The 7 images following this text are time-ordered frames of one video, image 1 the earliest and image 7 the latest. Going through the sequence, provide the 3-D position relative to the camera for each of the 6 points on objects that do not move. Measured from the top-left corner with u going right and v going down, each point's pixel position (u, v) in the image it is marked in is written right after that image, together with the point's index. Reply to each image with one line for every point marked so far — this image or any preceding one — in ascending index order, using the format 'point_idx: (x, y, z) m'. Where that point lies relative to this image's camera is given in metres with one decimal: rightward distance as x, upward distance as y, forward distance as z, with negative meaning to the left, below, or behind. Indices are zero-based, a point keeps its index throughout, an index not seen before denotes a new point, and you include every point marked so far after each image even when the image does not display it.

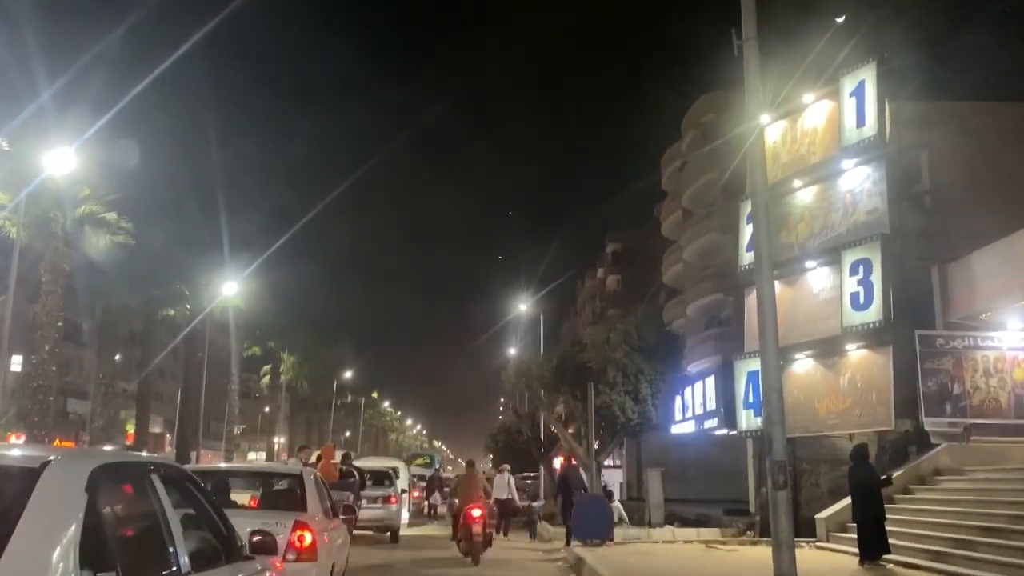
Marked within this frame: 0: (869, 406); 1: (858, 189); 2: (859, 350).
0: (+7.0, -2.3, +18.0) m
1: (+7.1, +2.0, +19.0) m
2: (+7.0, -1.2, +18.5) m
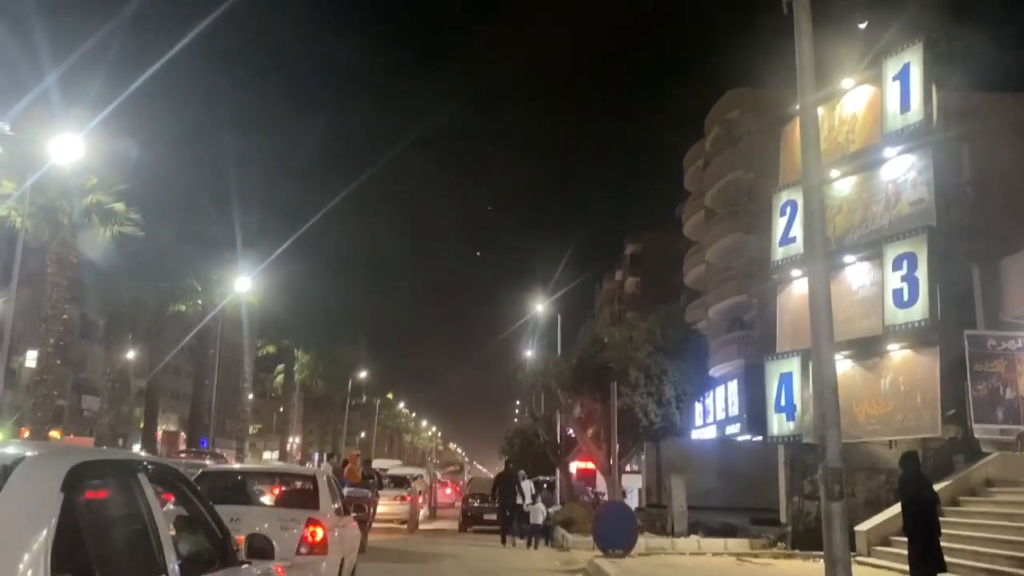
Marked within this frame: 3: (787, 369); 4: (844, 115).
0: (+7.3, -2.2, +16.8) m
1: (+7.5, +2.1, +17.8) m
2: (+7.3, -1.2, +17.3) m
3: (+5.9, -1.7, +19.8) m
4: (+6.9, +3.6, +19.3) m
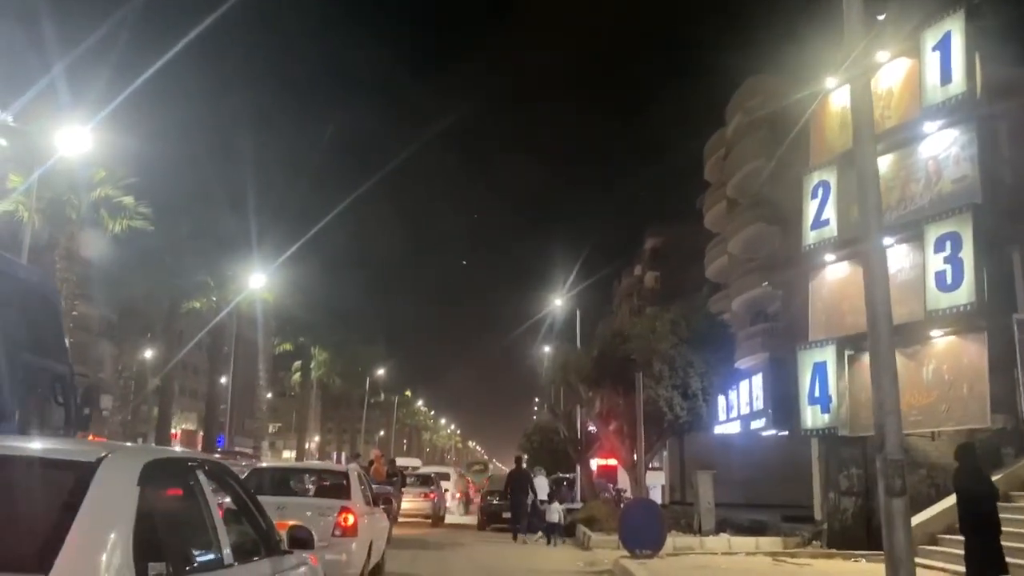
0: (+7.6, -1.9, +15.7) m
1: (+7.8, +2.4, +16.7) m
2: (+7.6, -0.9, +16.3) m
3: (+6.3, -1.4, +18.8) m
4: (+7.2, +3.9, +18.3) m
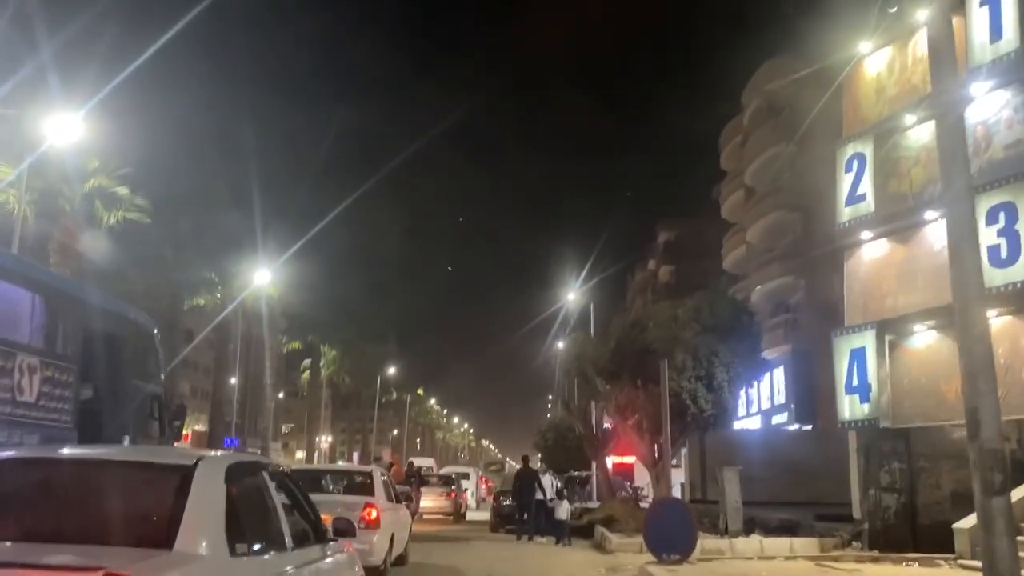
0: (+7.8, -1.5, +14.3) m
1: (+8.0, +2.8, +15.3) m
2: (+7.8, -0.5, +14.9) m
3: (+6.6, -1.1, +17.4) m
4: (+7.4, +4.3, +16.8) m
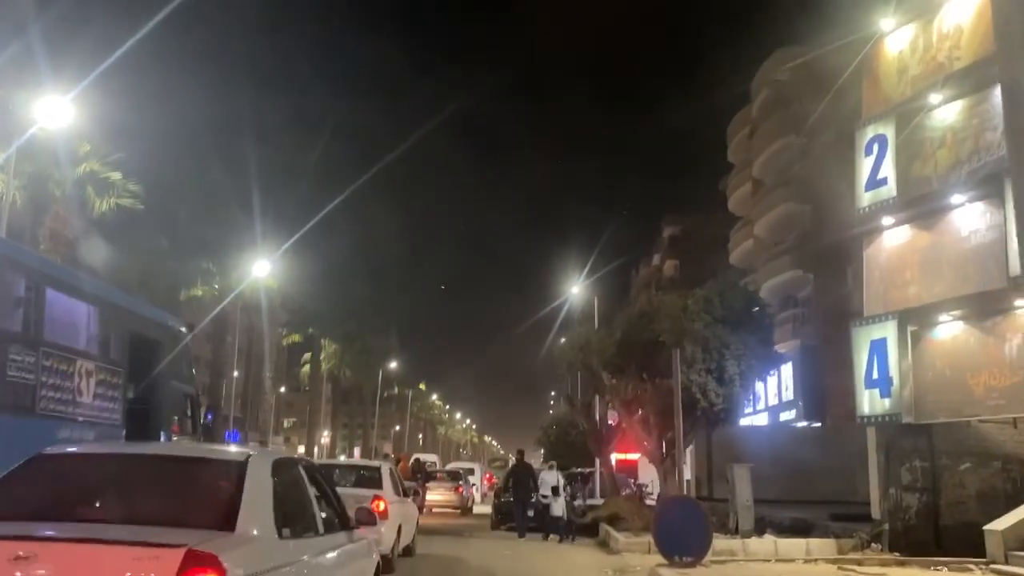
0: (+7.8, -1.3, +13.5) m
1: (+8.0, +3.0, +14.4) m
2: (+7.9, -0.3, +14.0) m
3: (+6.6, -0.9, +16.6) m
4: (+7.5, +4.5, +16.0) m
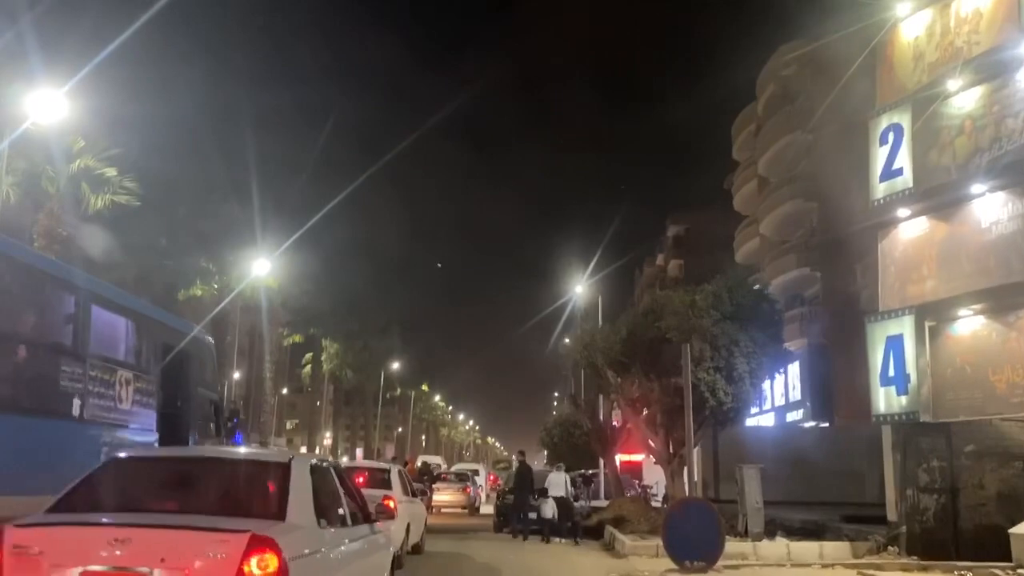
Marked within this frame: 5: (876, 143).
0: (+7.9, -1.2, +12.9) m
1: (+8.1, +3.1, +13.9) m
2: (+7.9, -0.2, +13.4) m
3: (+6.6, -0.8, +16.0) m
4: (+7.5, +4.6, +15.4) m
5: (+6.7, +2.7, +16.9) m
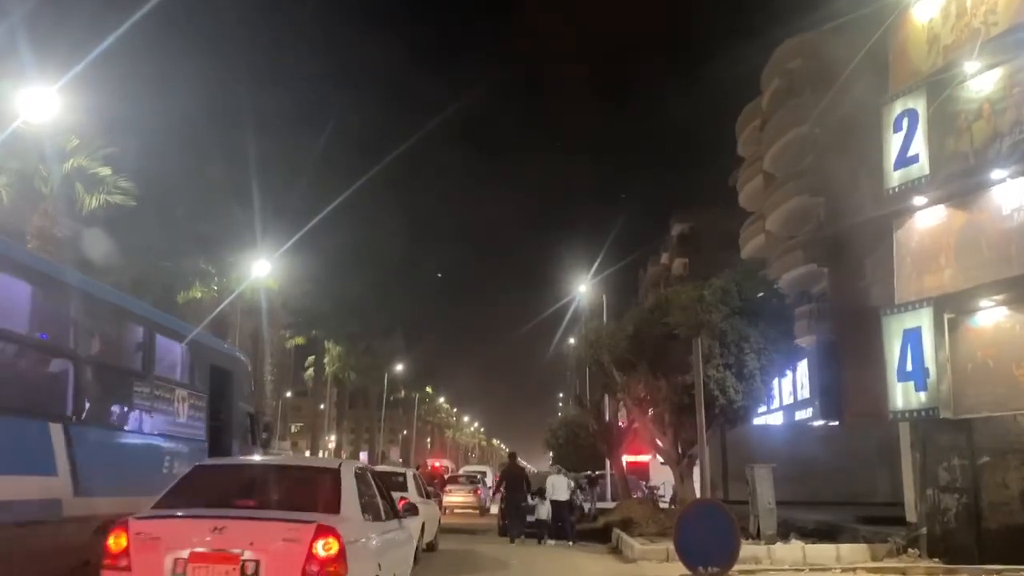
0: (+7.9, -1.1, +12.3) m
1: (+8.0, +3.3, +13.3) m
2: (+7.9, 0.0, +12.8) m
3: (+6.7, -0.6, +15.4) m
4: (+7.5, +4.7, +14.8) m
5: (+6.7, +2.8, +16.4) m
